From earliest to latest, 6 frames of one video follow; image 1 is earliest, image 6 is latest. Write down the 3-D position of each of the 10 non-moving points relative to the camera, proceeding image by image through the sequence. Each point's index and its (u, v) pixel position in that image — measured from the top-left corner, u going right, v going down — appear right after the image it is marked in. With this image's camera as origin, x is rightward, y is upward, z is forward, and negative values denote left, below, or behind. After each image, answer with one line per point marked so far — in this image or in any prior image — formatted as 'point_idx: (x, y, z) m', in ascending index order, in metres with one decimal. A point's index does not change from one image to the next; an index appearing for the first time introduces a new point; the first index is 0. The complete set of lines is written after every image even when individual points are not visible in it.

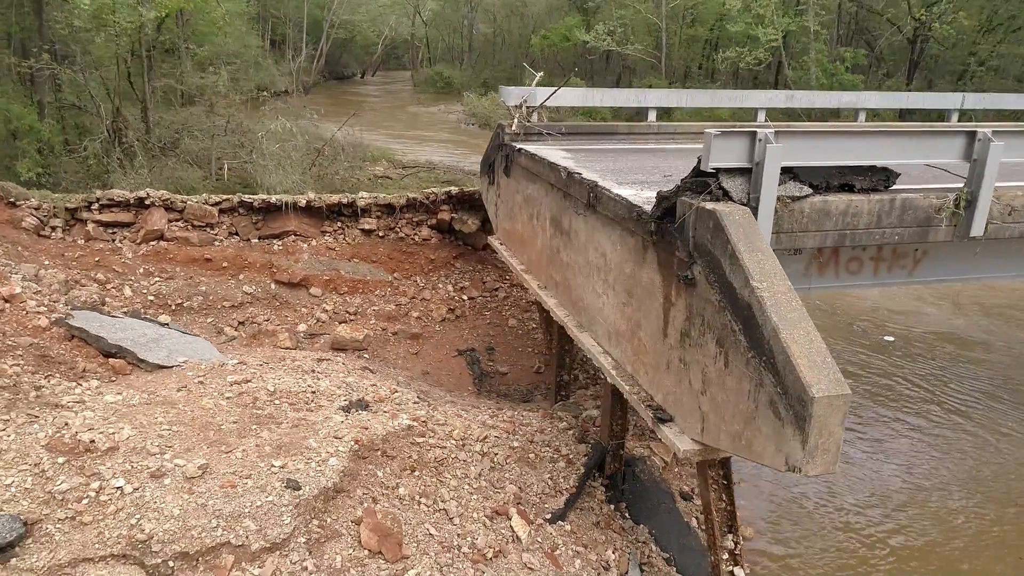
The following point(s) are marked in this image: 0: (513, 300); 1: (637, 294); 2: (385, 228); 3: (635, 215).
0: (0.0, -0.2, +8.6) m
1: (+0.7, 0.0, +4.1) m
2: (-1.5, +0.7, +8.6) m
3: (+0.7, +0.4, +4.0) m
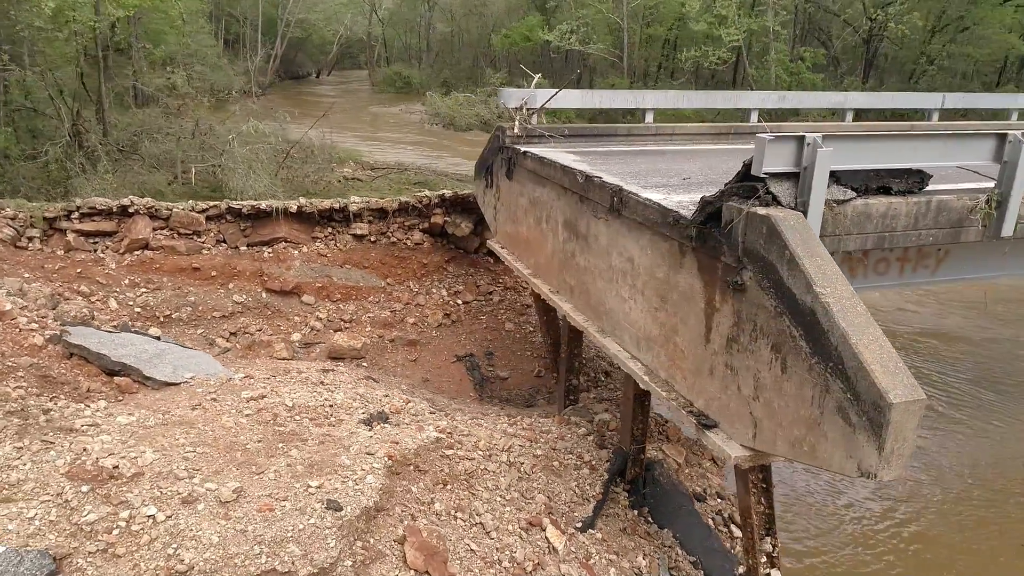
0: (-0.1, -0.2, +8.6) m
1: (+0.9, -0.1, +4.1) m
2: (-1.6, +0.6, +8.4) m
3: (+0.9, +0.4, +4.0) m
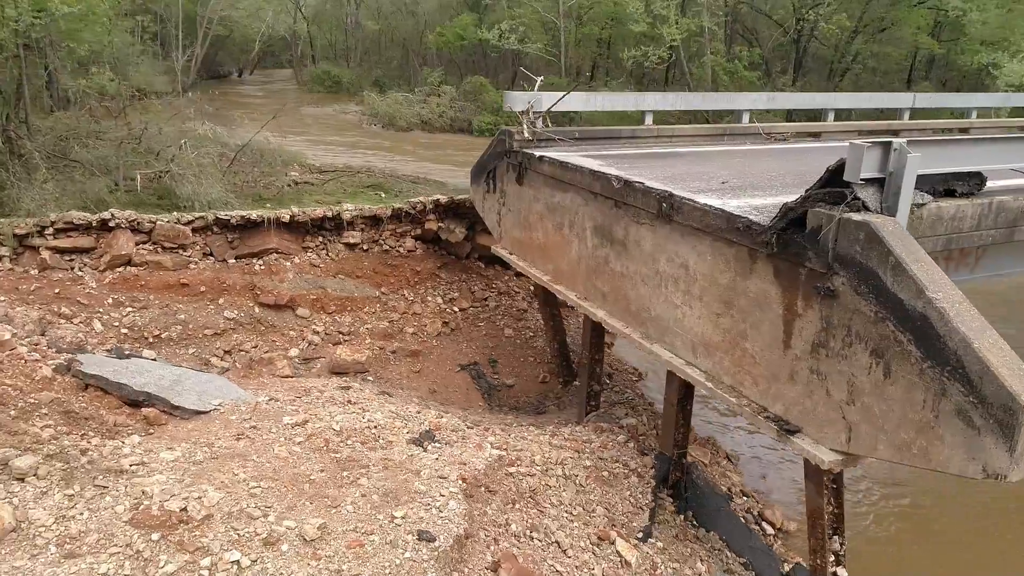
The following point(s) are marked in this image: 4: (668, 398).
0: (-0.1, -0.3, +8.4) m
1: (+1.3, -0.1, +4.1) m
2: (-1.6, +0.5, +8.1) m
3: (+1.3, +0.3, +4.0) m
4: (+1.1, -0.8, +5.2) m
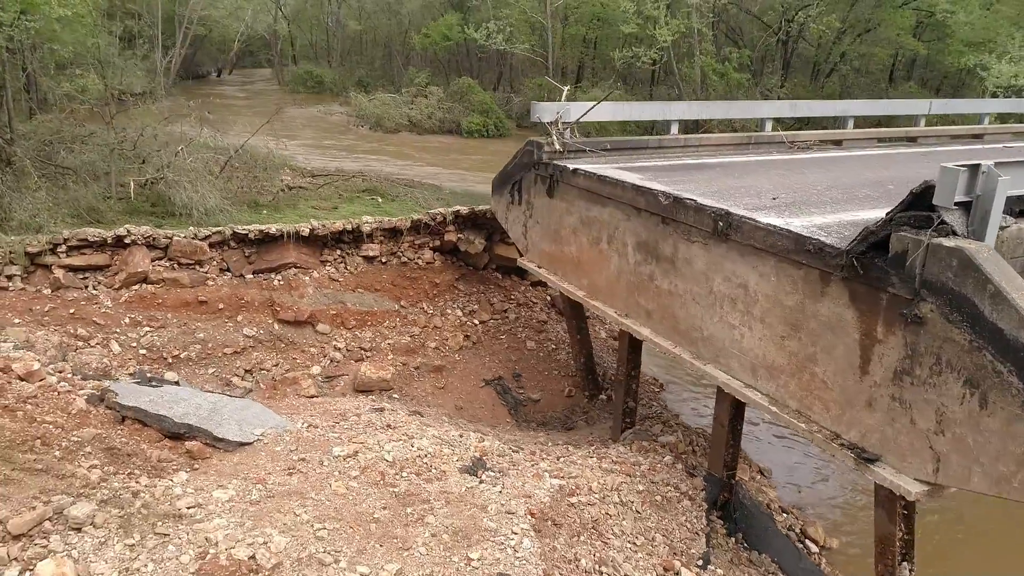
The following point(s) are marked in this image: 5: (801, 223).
0: (+0.1, -0.4, +8.3) m
1: (+1.7, -0.2, +4.0) m
2: (-1.4, +0.4, +7.9) m
3: (+1.6, +0.2, +3.9) m
4: (+1.5, -0.9, +5.1) m
5: (+1.7, +0.4, +4.2) m
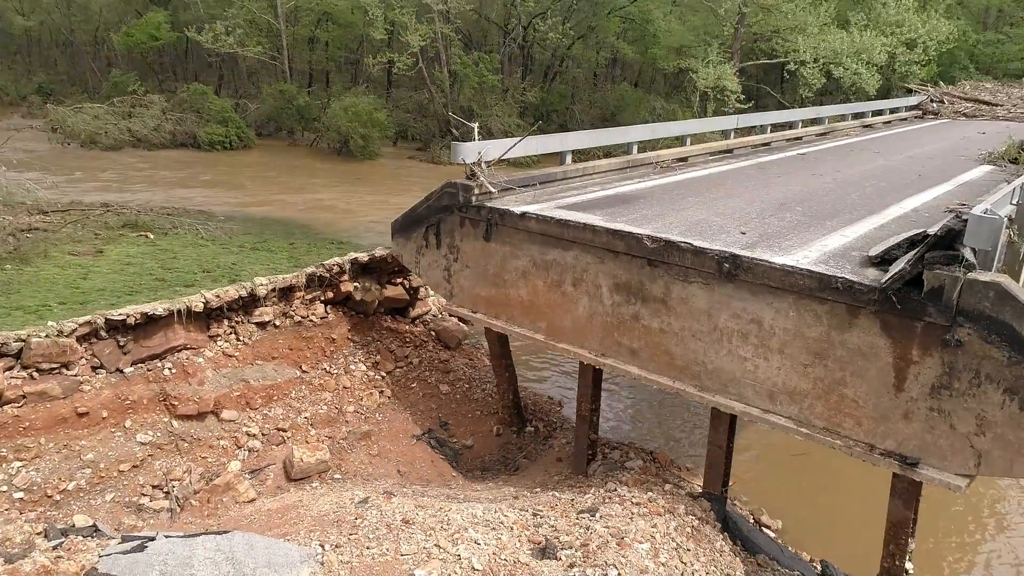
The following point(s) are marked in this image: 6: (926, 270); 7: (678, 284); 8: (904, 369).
0: (-0.9, -0.8, +7.9) m
1: (+2.0, -0.4, +4.4) m
2: (-2.3, -0.3, +7.0) m
3: (+2.0, 0.0, +4.3) m
4: (+1.5, -1.2, +5.4) m
5: (+1.9, +0.2, +4.7) m
6: (+2.3, +0.1, +4.0) m
7: (+1.2, 0.0, +5.1) m
8: (+2.3, -0.5, +4.2) m
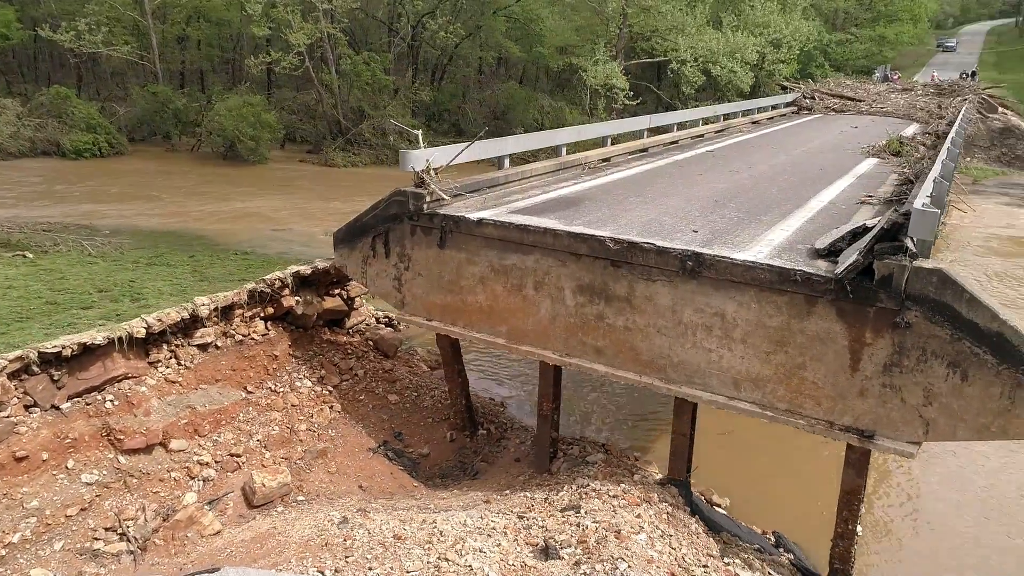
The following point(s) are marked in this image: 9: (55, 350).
0: (-1.5, -0.9, +7.8) m
1: (+1.9, -0.4, +4.8) m
2: (-2.8, -0.4, +6.7) m
3: (+1.9, +0.1, +4.7) m
4: (+1.3, -1.1, +5.7) m
5: (+1.7, +0.2, +5.0) m
6: (+2.3, +0.2, +4.4) m
7: (+1.0, 0.0, +5.3) m
8: (+2.2, -0.4, +4.6) m
9: (-3.5, -0.5, +5.3) m
